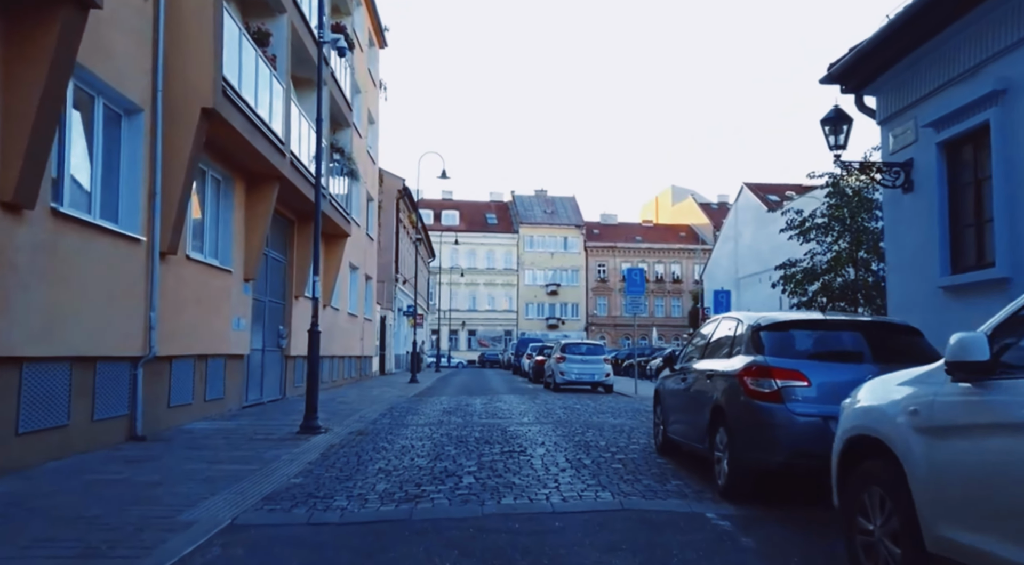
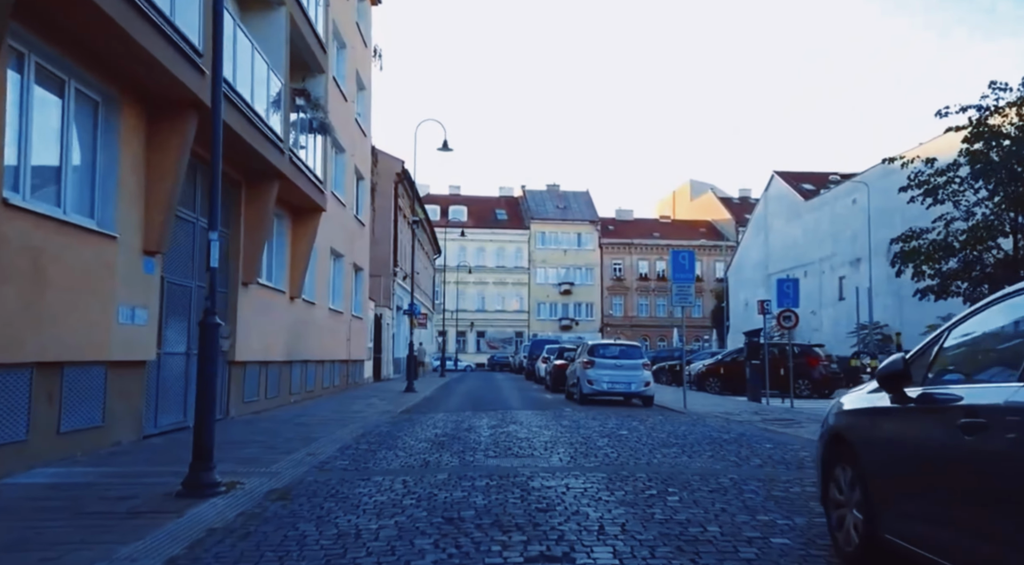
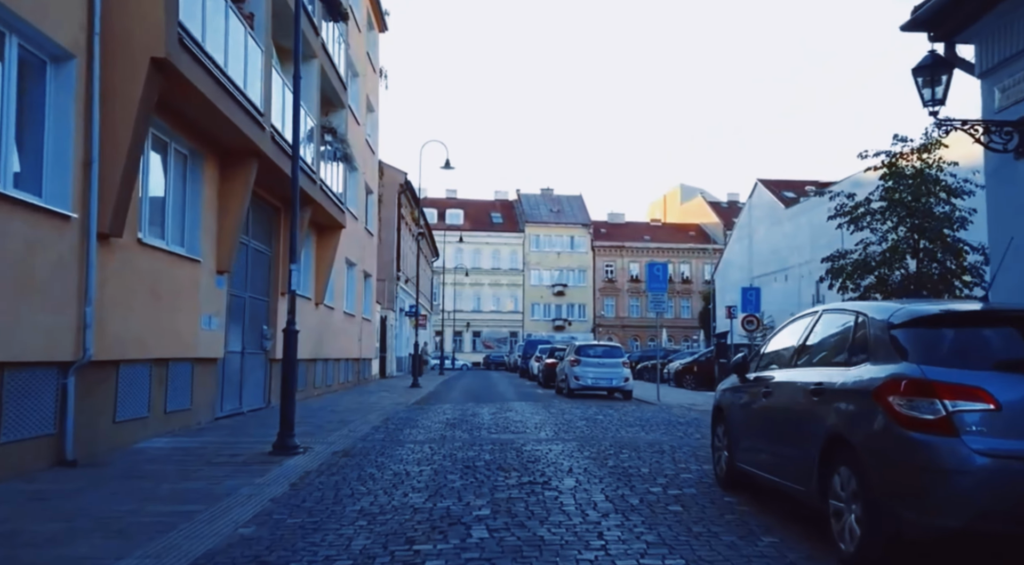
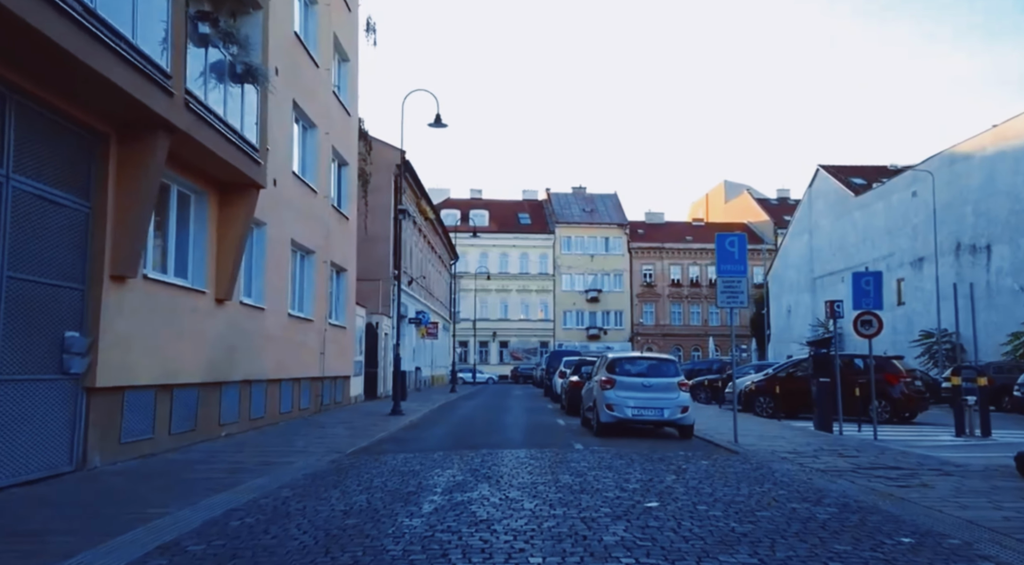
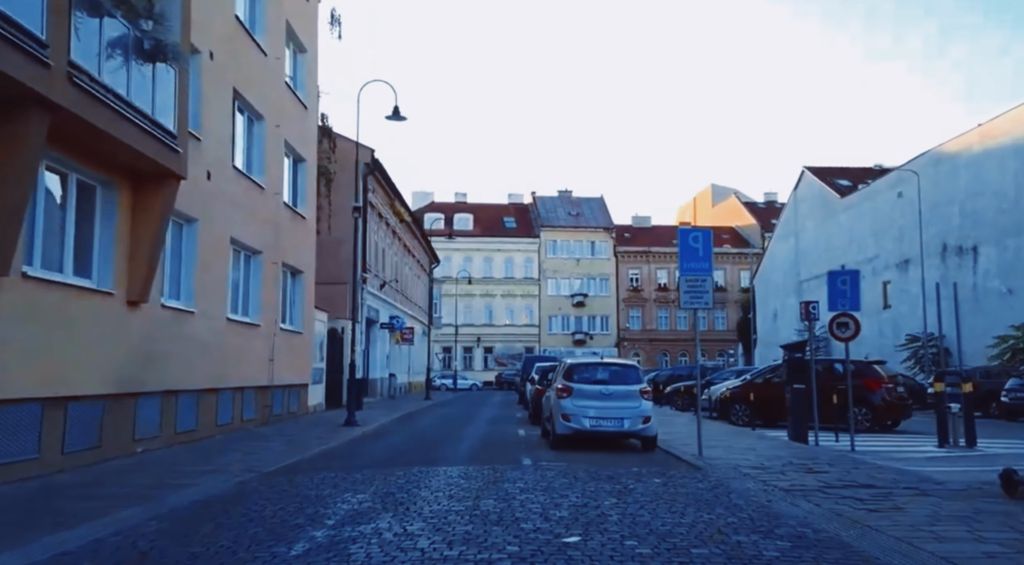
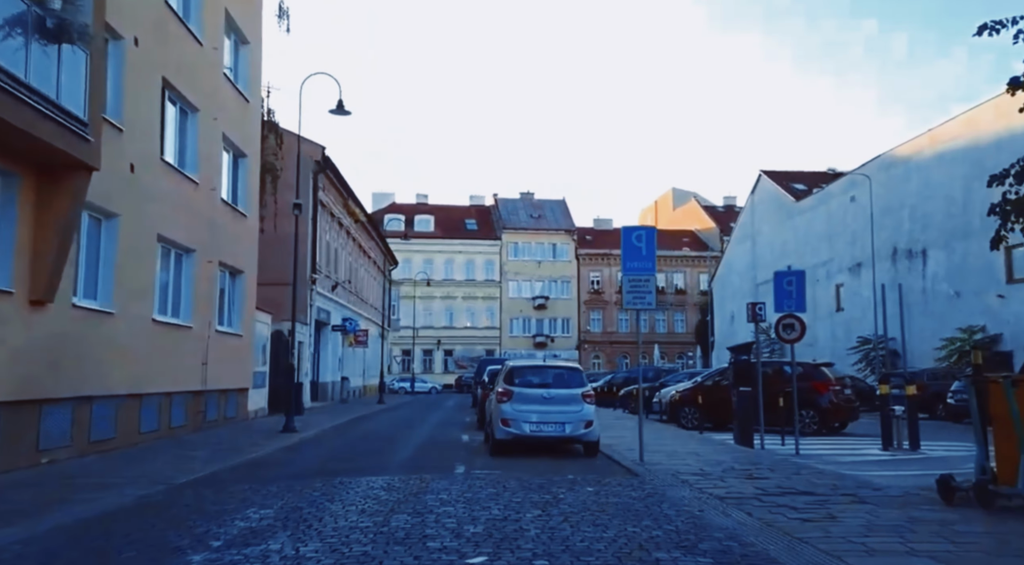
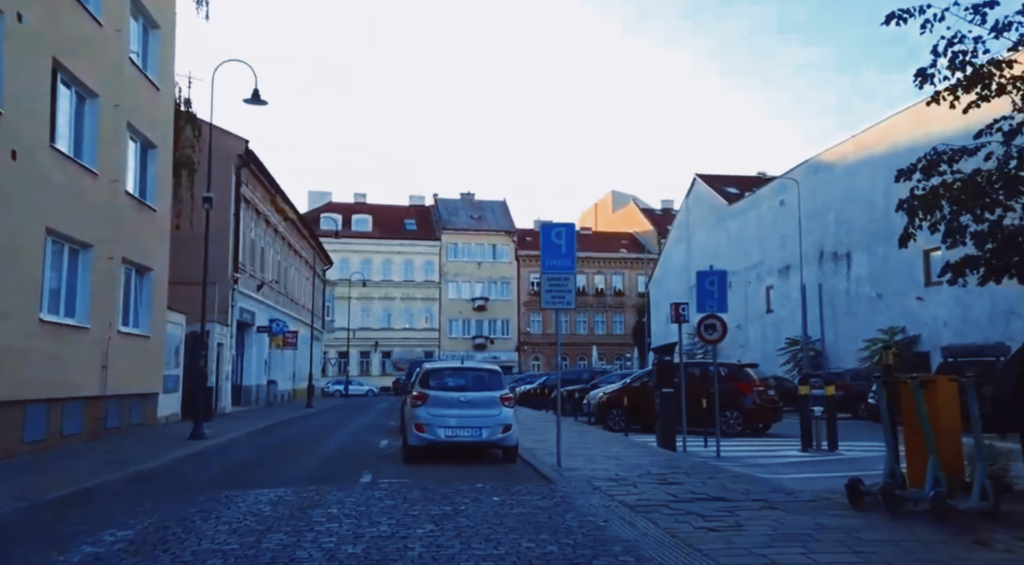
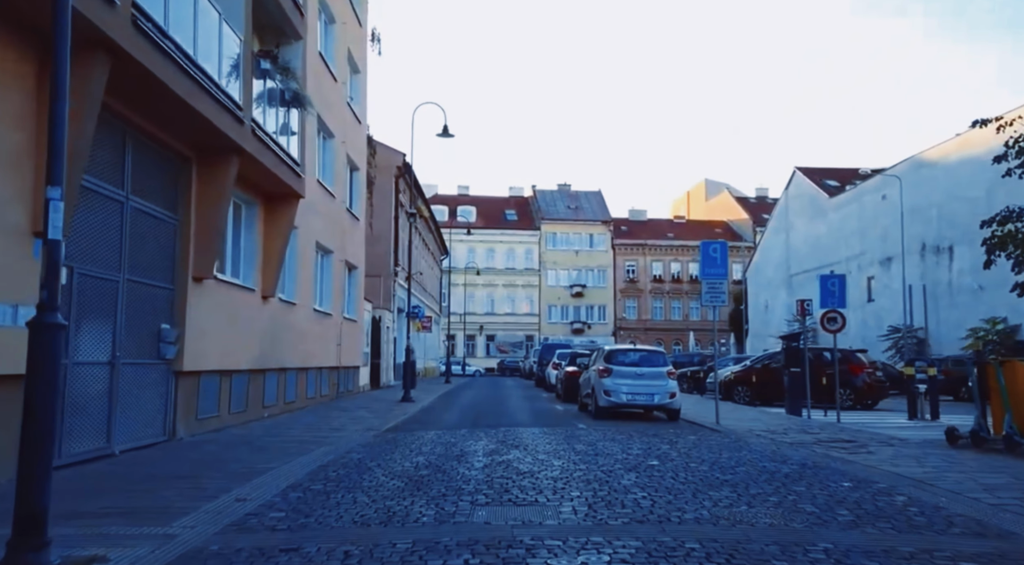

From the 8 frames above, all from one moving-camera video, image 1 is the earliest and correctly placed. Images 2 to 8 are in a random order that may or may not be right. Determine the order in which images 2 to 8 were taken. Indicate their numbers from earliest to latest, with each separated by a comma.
3, 2, 8, 4, 5, 6, 7
